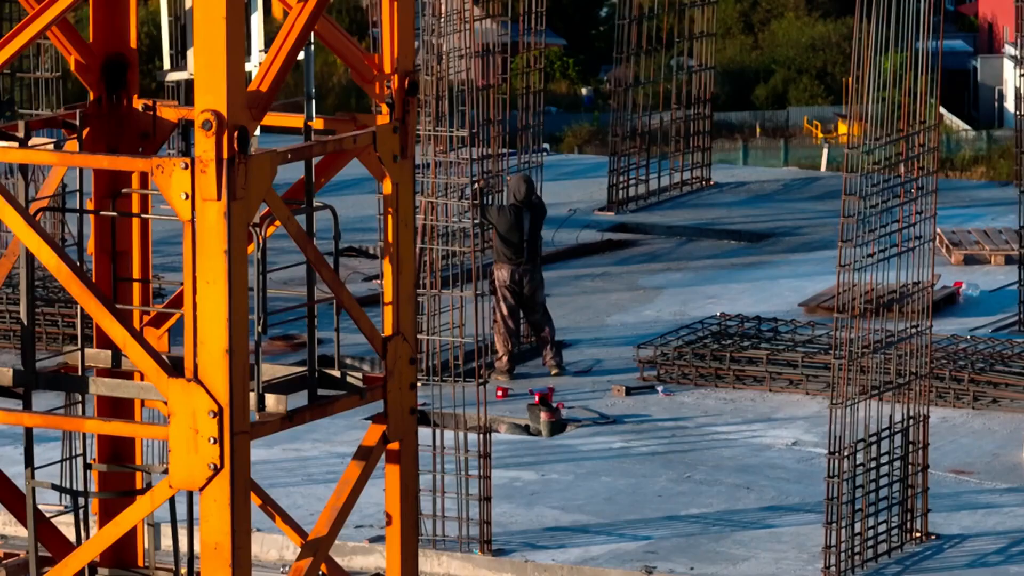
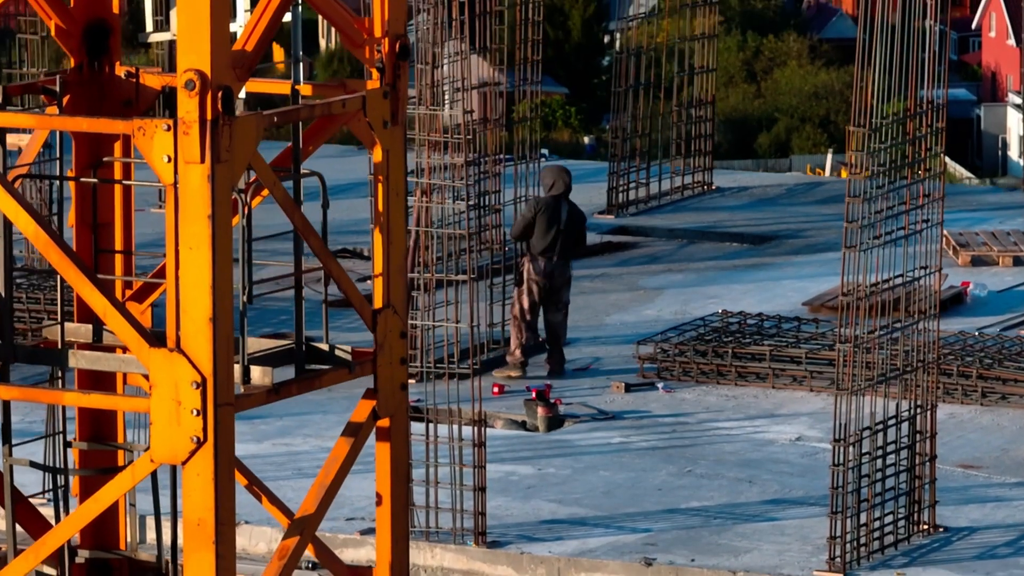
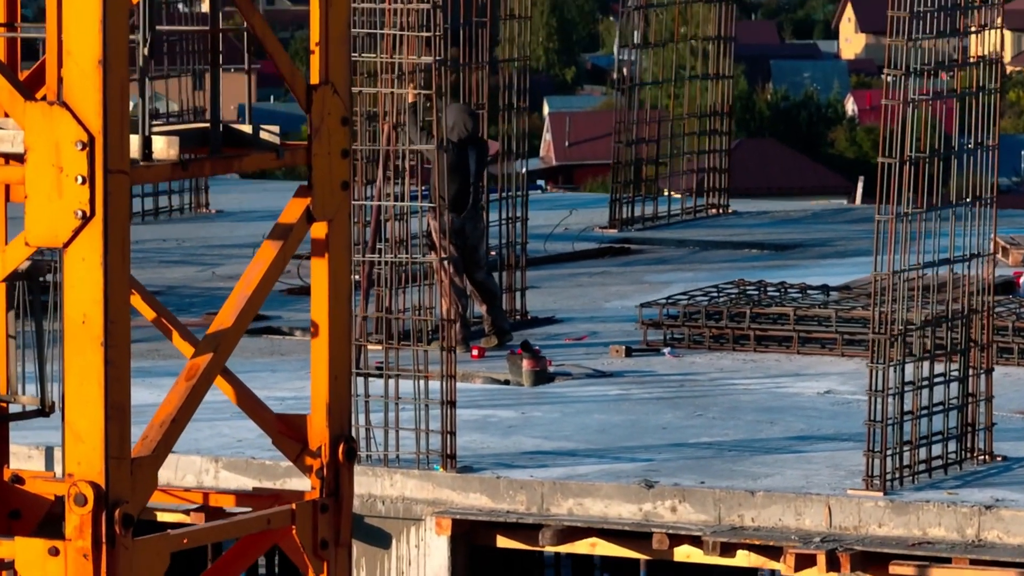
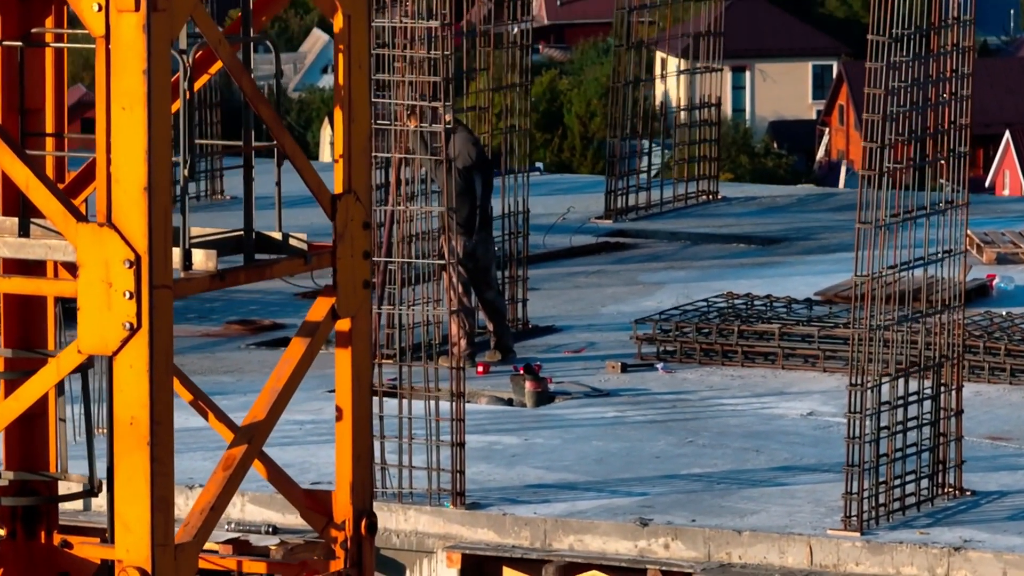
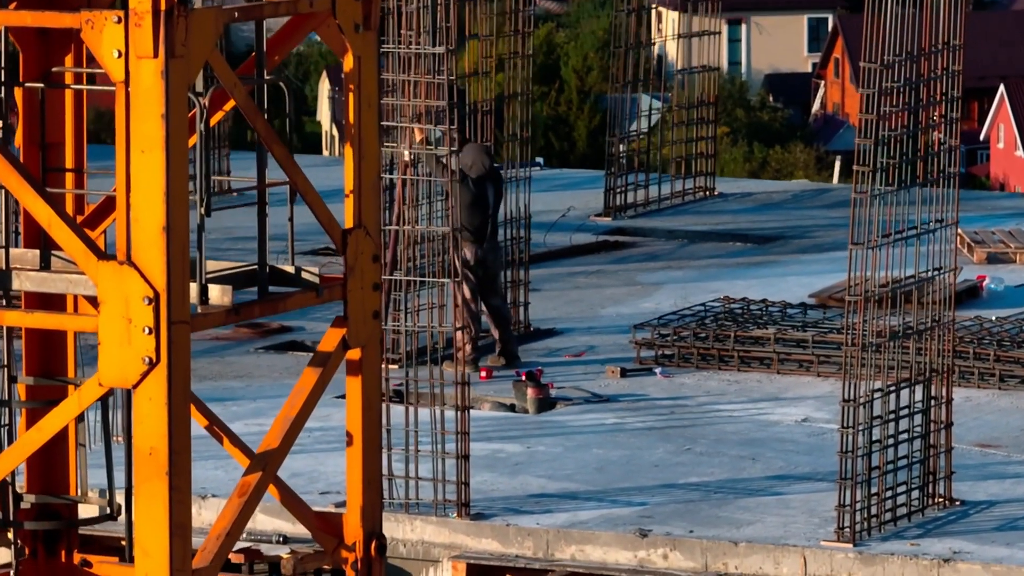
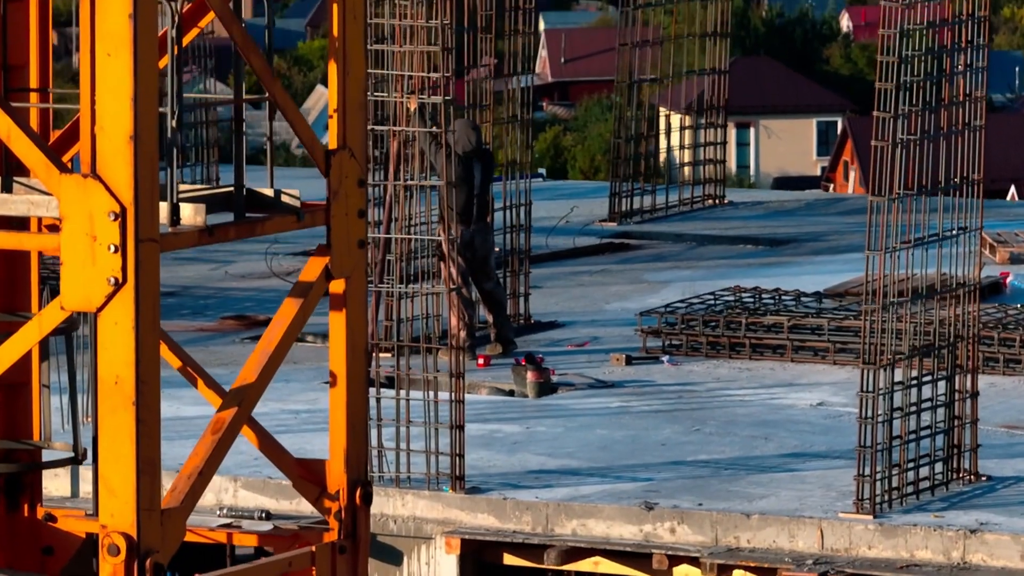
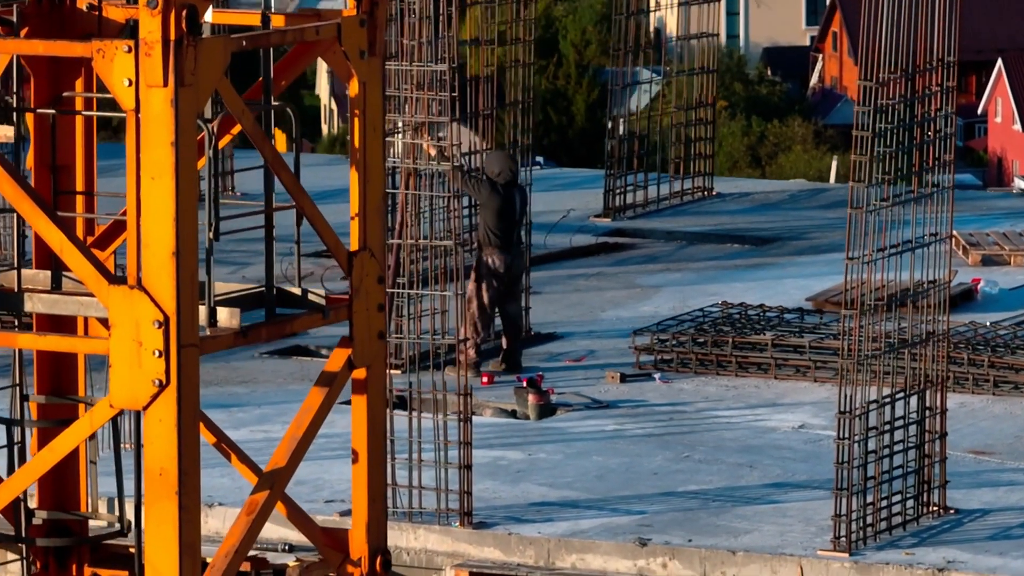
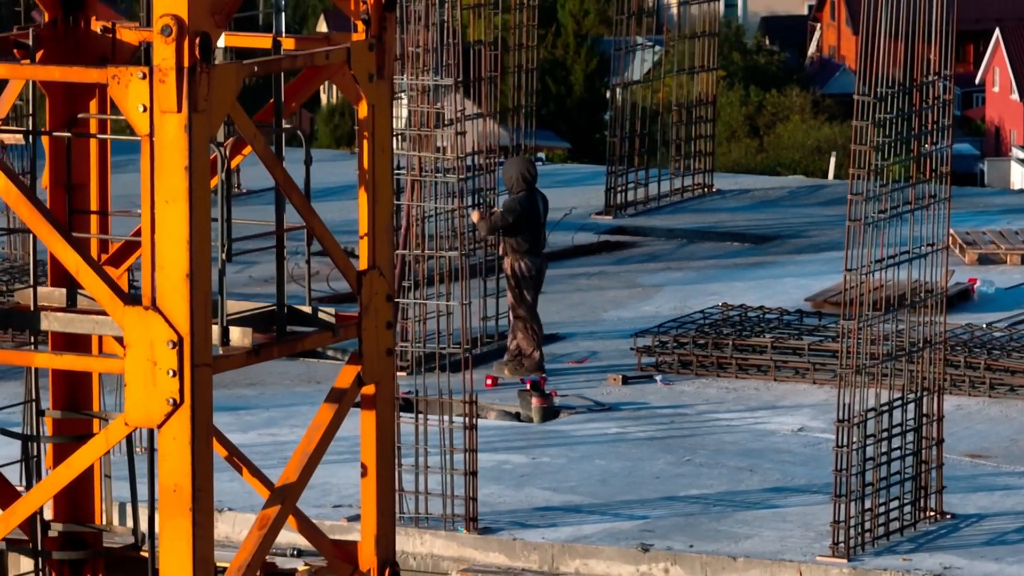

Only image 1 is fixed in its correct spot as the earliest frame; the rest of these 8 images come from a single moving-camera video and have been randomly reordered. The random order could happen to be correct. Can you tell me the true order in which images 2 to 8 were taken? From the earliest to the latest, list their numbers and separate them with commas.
2, 8, 7, 5, 4, 6, 3
